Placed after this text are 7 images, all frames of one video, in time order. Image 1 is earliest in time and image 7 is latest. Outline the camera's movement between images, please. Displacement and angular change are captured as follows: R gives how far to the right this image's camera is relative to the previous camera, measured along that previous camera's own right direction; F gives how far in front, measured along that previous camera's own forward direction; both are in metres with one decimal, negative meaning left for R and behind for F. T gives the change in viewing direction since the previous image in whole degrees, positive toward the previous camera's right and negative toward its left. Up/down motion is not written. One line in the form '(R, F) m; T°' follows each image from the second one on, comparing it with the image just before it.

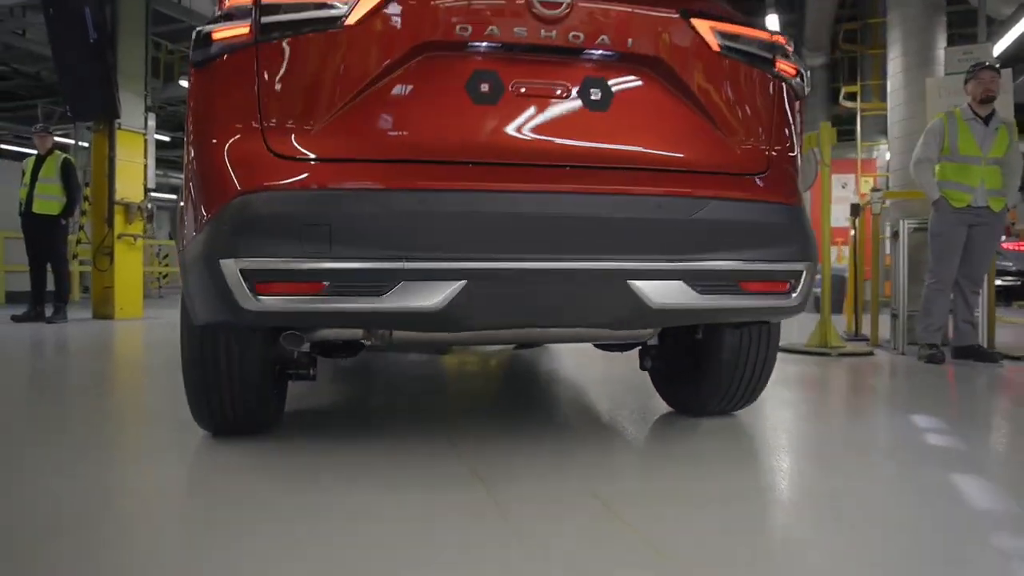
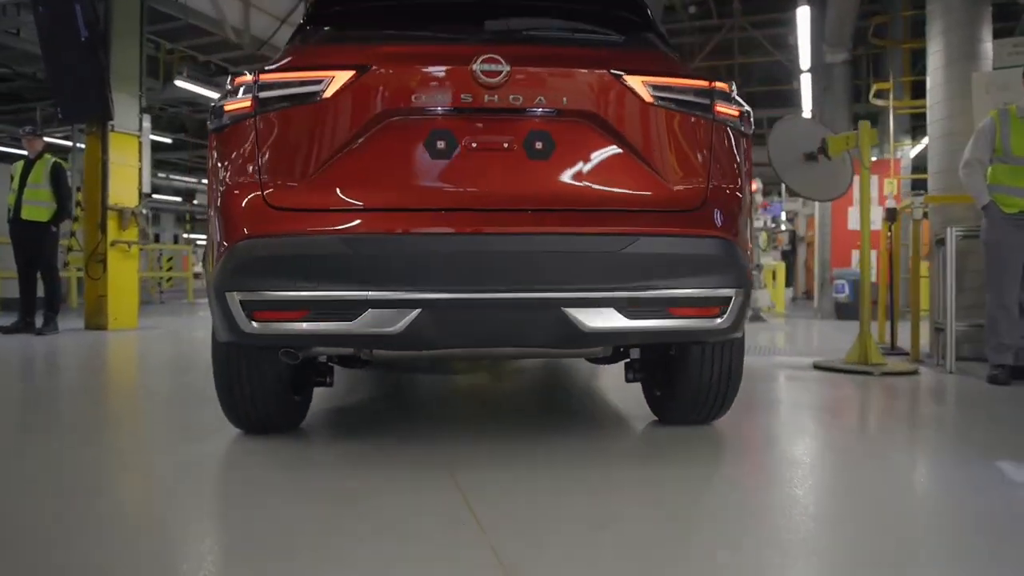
(0.0, +0.3) m; -1°
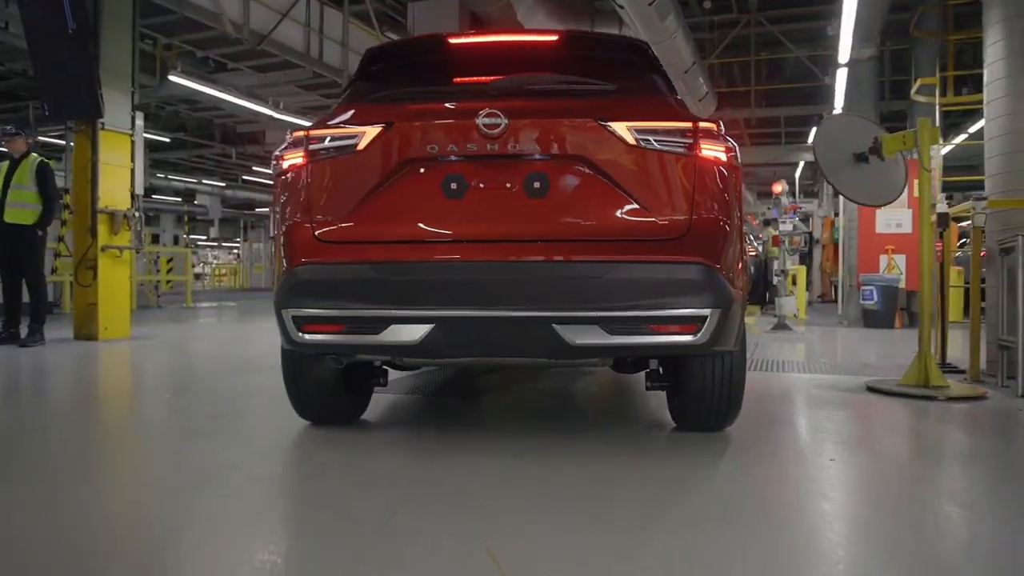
(-0.1, +0.4) m; 0°
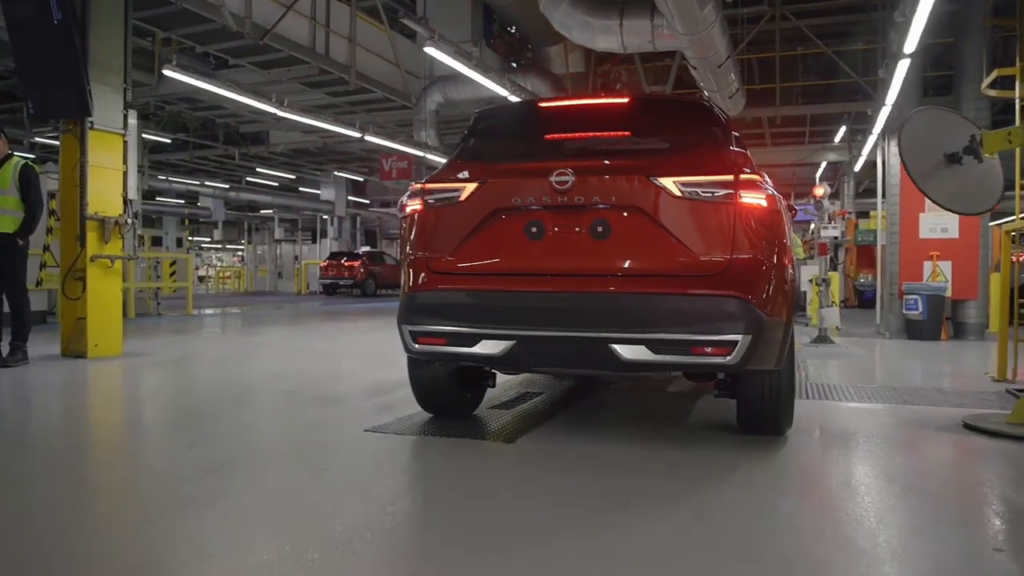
(-0.2, +0.5) m; 0°
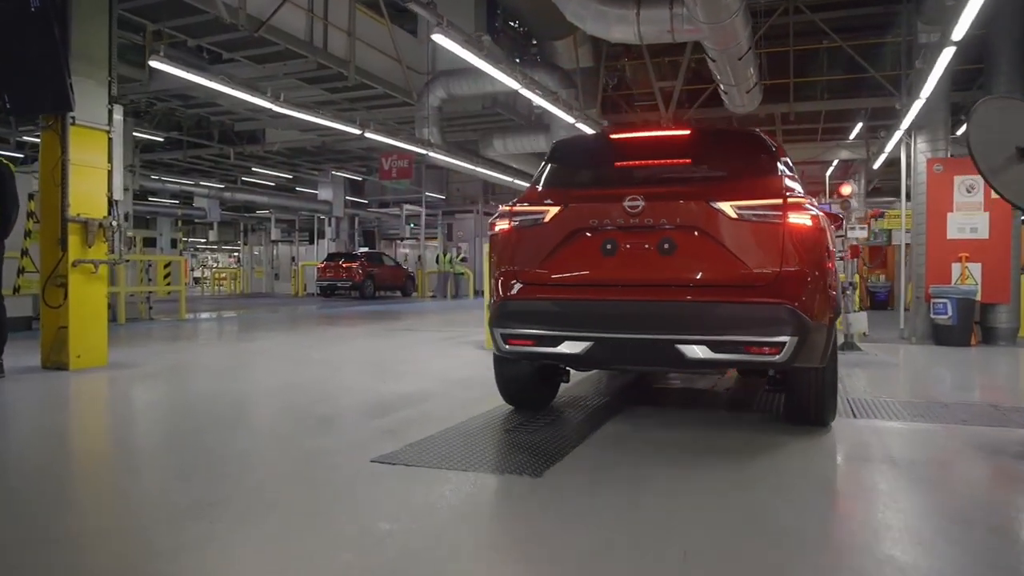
(-0.1, +0.4) m; 0°
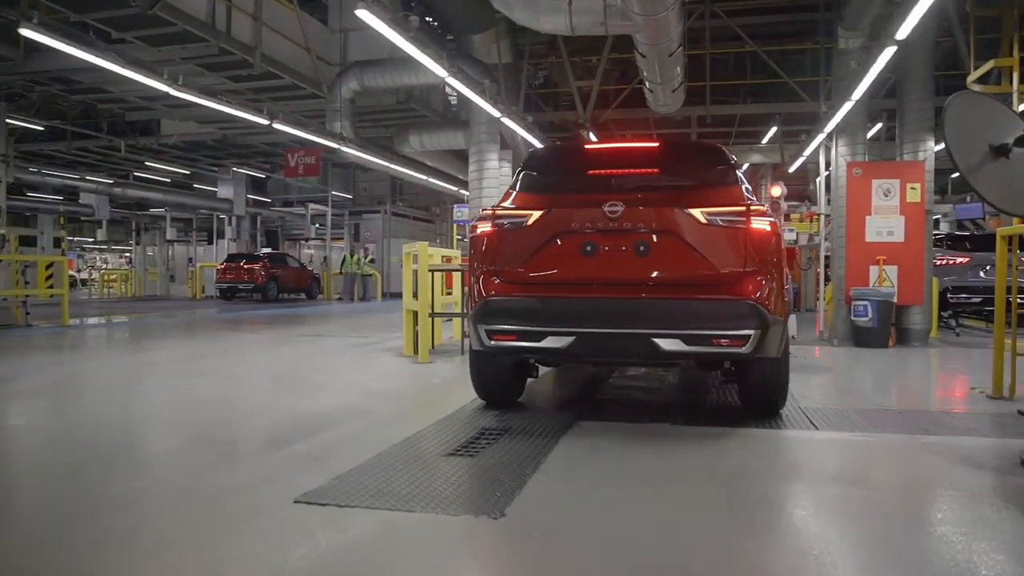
(-0.2, +0.4) m; +7°
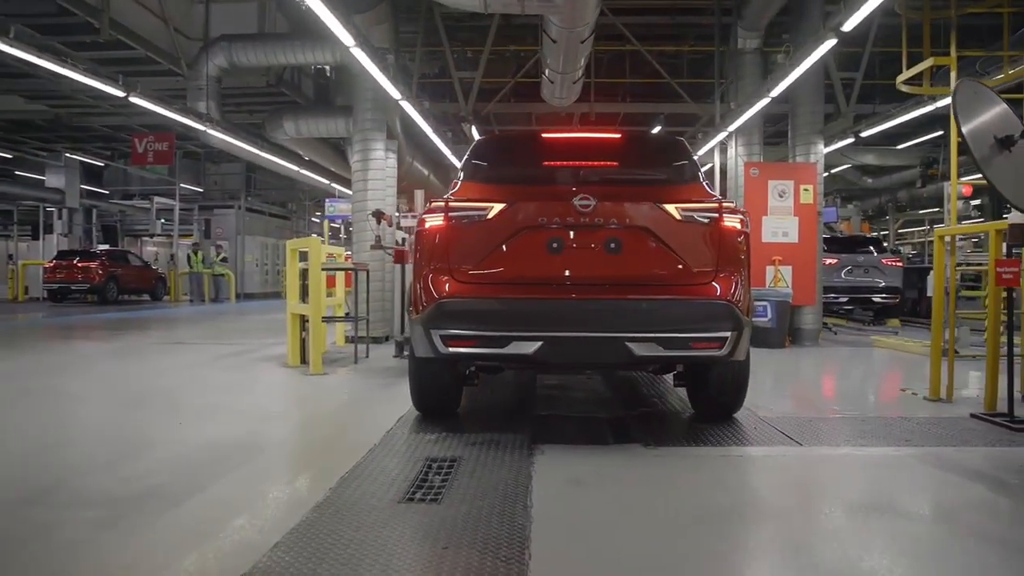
(-0.4, +0.6) m; +11°
